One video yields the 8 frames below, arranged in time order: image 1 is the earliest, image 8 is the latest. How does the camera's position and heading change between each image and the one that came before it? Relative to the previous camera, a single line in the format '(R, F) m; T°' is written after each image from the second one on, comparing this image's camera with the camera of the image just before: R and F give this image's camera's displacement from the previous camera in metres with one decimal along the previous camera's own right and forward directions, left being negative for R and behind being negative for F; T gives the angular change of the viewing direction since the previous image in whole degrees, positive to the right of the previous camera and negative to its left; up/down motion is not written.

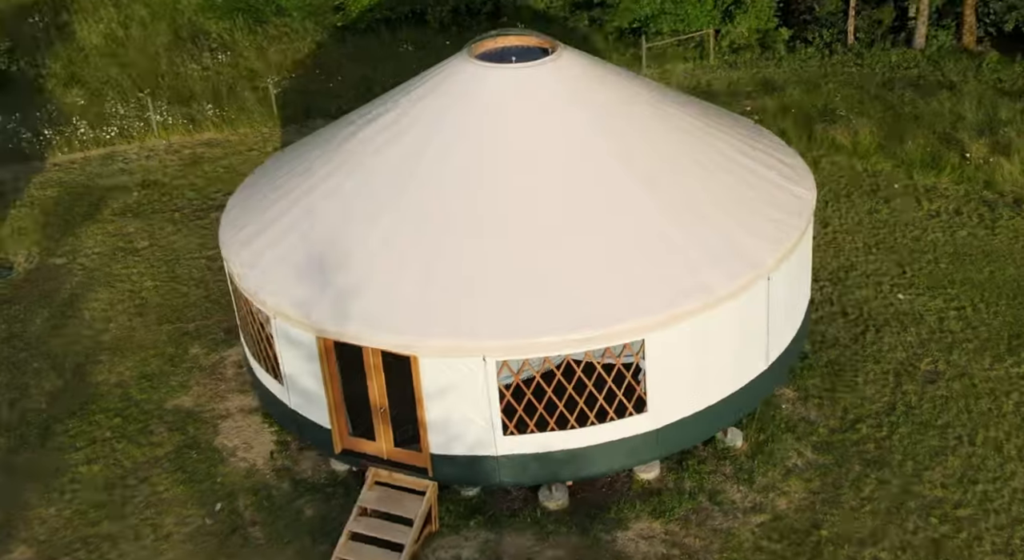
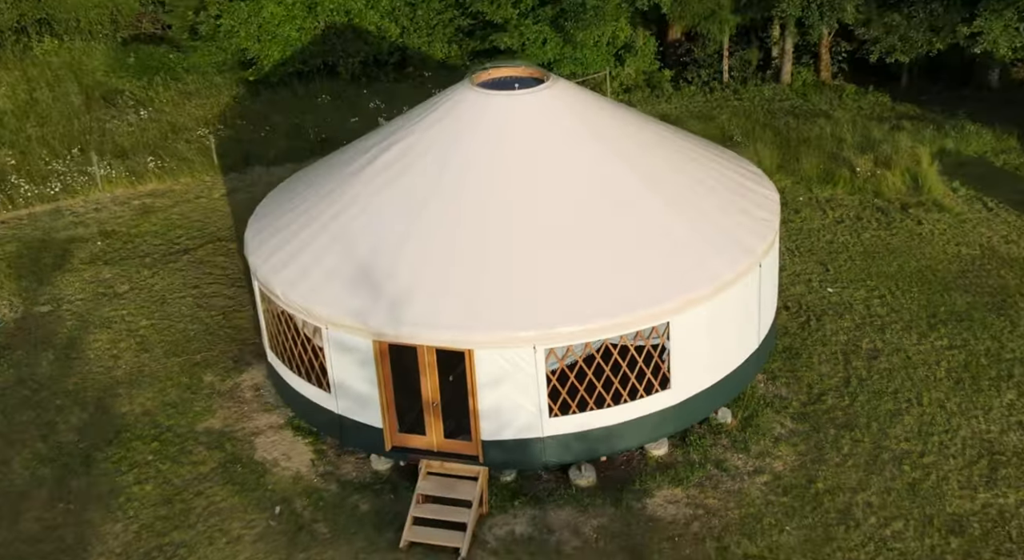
(-1.5, -0.6) m; +8°
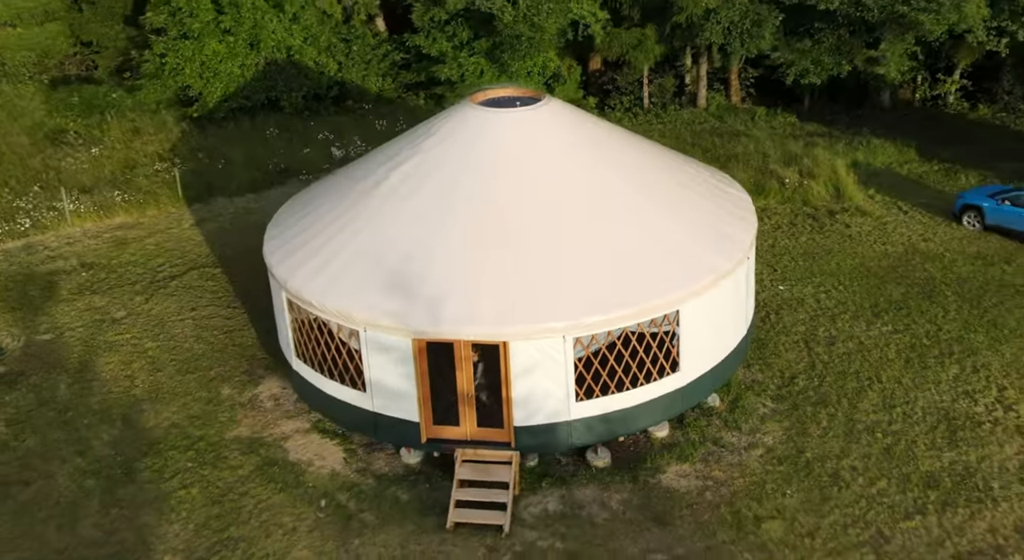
(-1.1, -0.6) m; +6°
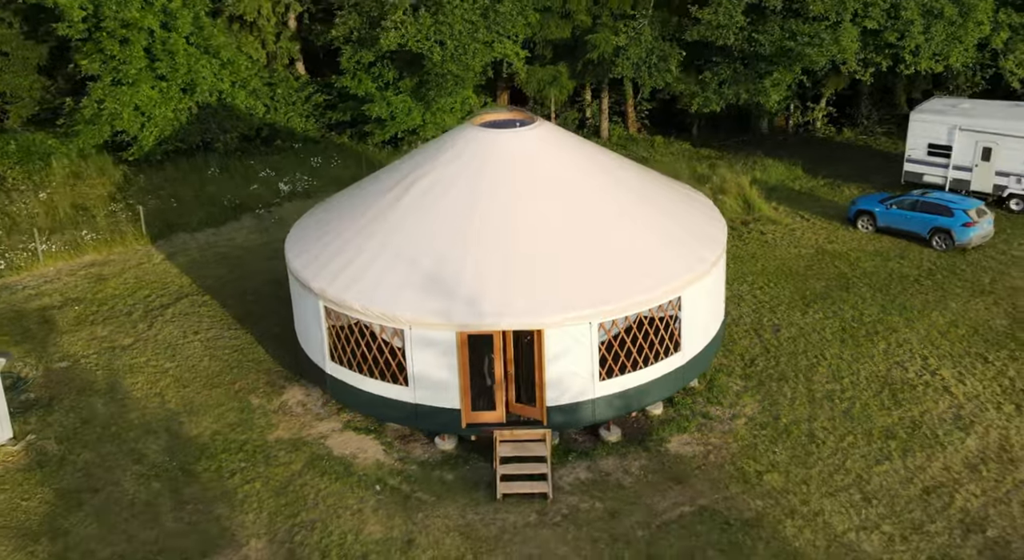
(-1.5, -0.9) m; +7°
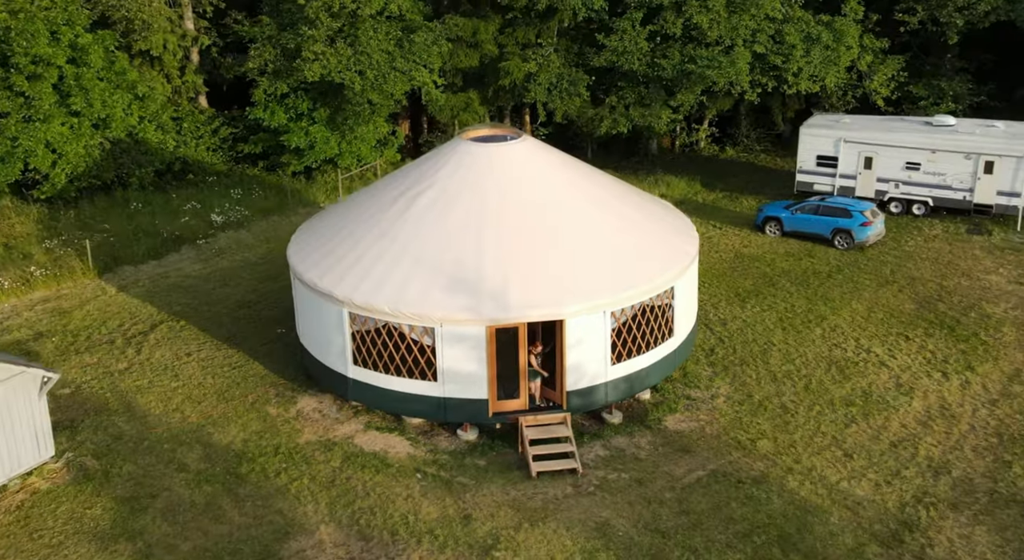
(-1.6, -0.6) m; +8°
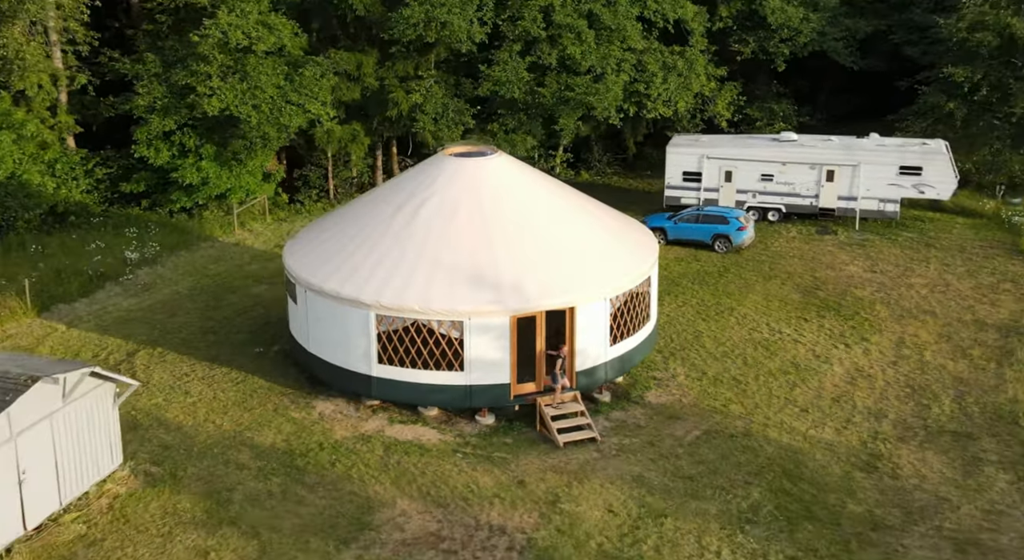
(-2.3, -0.9) m; +11°
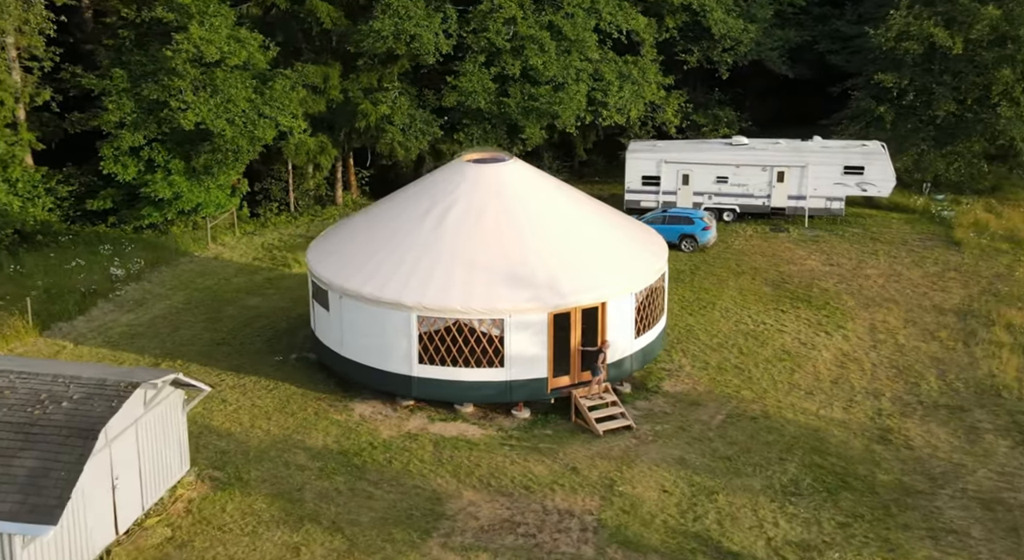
(-1.4, -0.4) m; +4°
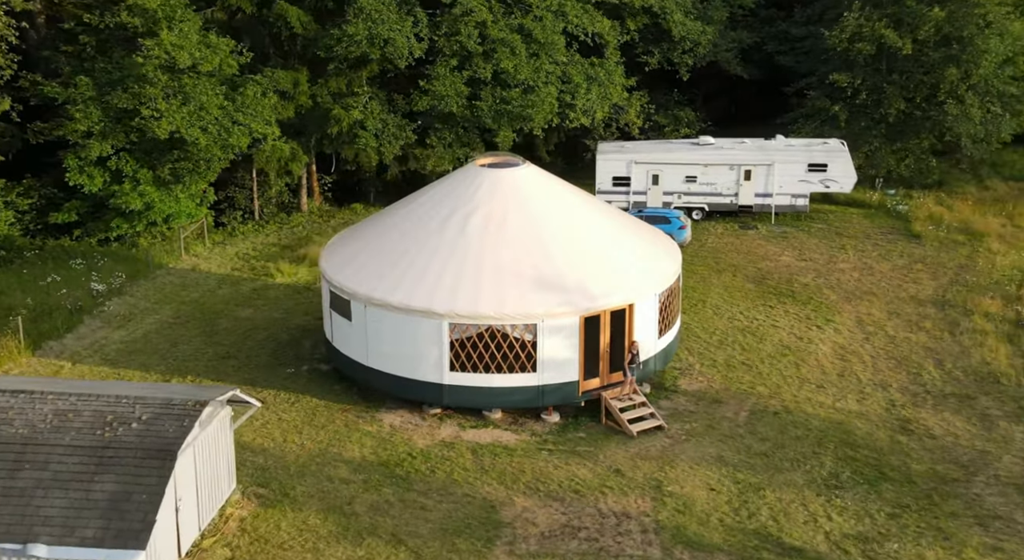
(-1.1, +0.1) m; +4°
